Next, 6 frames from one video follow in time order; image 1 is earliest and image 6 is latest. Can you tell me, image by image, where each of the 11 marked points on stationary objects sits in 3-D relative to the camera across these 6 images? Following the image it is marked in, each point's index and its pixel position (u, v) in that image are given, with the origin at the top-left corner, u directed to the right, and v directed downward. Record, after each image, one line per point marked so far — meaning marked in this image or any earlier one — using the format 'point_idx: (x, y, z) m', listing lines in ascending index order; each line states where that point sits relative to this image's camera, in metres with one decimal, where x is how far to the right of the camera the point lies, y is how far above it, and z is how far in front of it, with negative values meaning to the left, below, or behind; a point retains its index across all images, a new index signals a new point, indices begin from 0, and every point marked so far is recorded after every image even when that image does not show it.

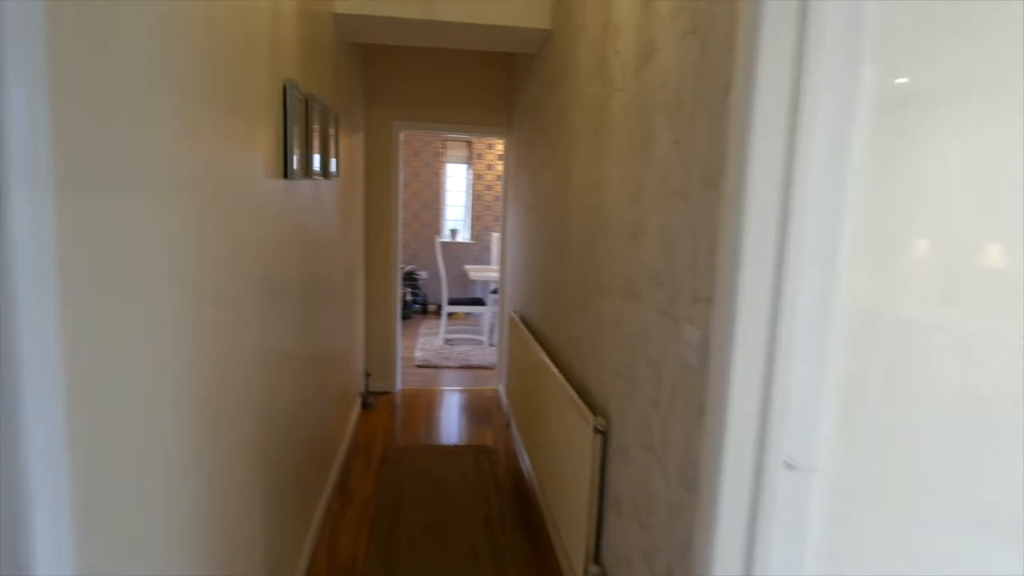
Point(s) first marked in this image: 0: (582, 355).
0: (+0.2, -0.2, +2.1) m
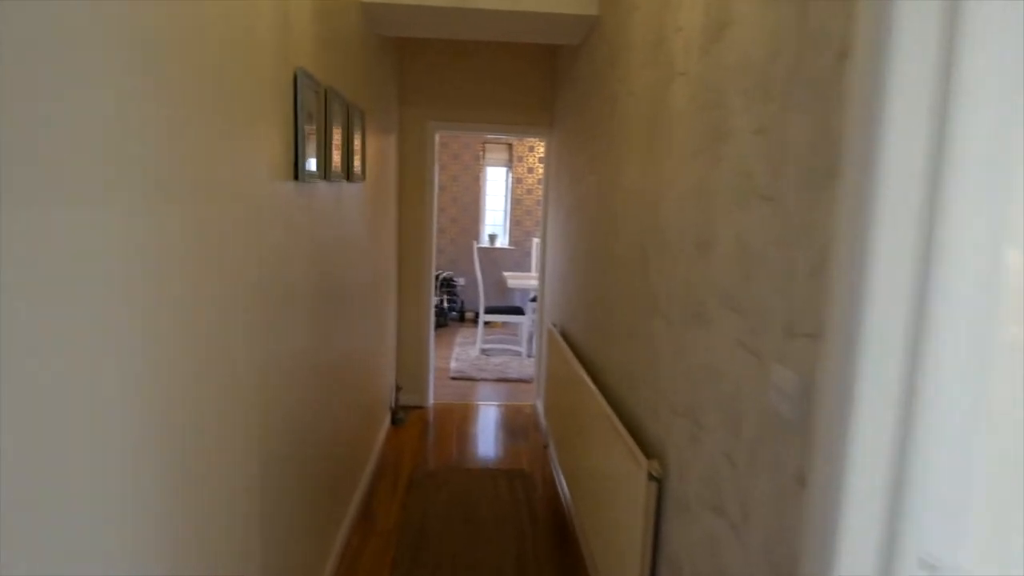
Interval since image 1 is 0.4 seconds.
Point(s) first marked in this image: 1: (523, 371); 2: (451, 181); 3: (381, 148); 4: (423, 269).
0: (+0.4, -0.3, +1.9) m
1: (+0.1, -0.7, +4.9) m
2: (-0.7, +1.2, +7.1) m
3: (-0.7, +0.7, +3.2) m
4: (-0.6, +0.1, +4.0) m
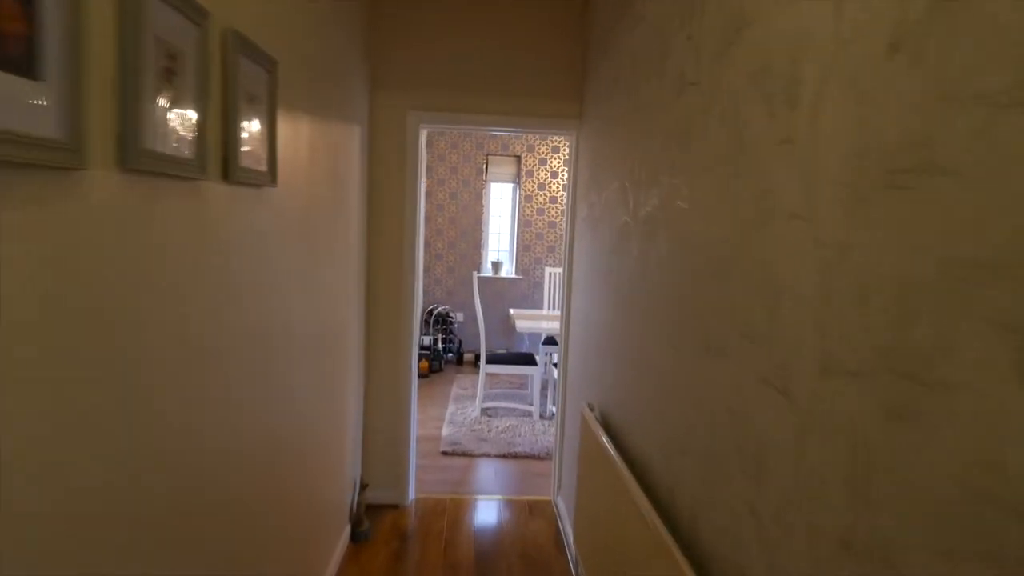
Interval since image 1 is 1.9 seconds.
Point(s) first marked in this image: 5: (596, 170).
0: (+0.4, -0.5, +0.8) m
1: (+0.1, -1.0, +3.8) m
2: (-0.6, +0.9, +6.0) m
3: (-0.6, +0.5, +2.2) m
4: (-0.5, -0.2, +2.9) m
5: (+0.3, +0.5, +2.5) m
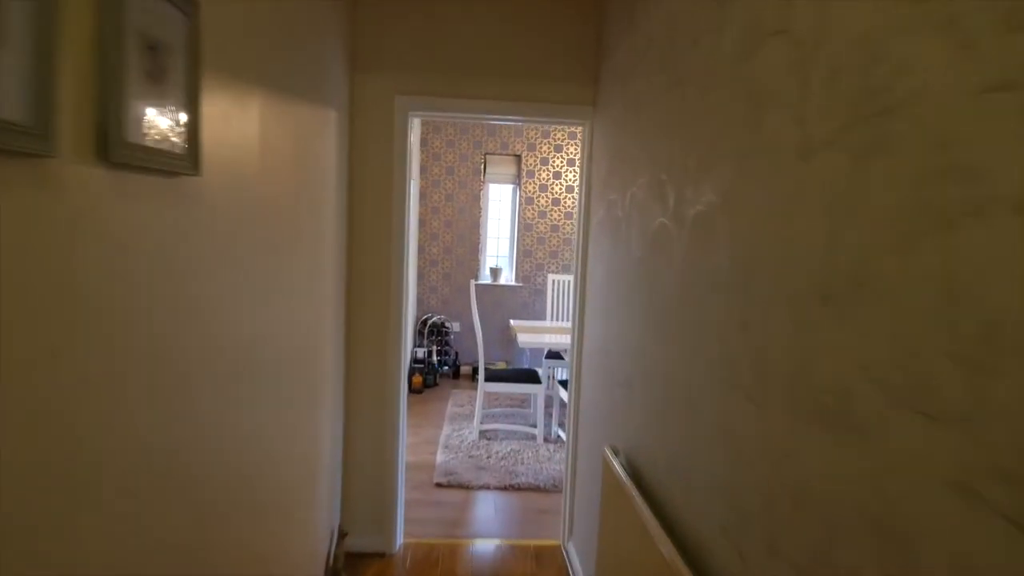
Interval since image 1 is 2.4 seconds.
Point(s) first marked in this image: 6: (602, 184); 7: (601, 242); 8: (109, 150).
0: (+0.4, -0.5, +0.4) m
1: (+0.2, -1.0, +3.4) m
2: (-0.6, +0.8, +5.7) m
3: (-0.6, +0.4, +1.8) m
4: (-0.5, -0.2, +2.6) m
5: (+0.4, +0.4, +2.1) m
6: (+0.3, +0.4, +2.3) m
7: (+0.3, +0.2, +2.3) m
8: (-0.5, +0.2, +0.8) m
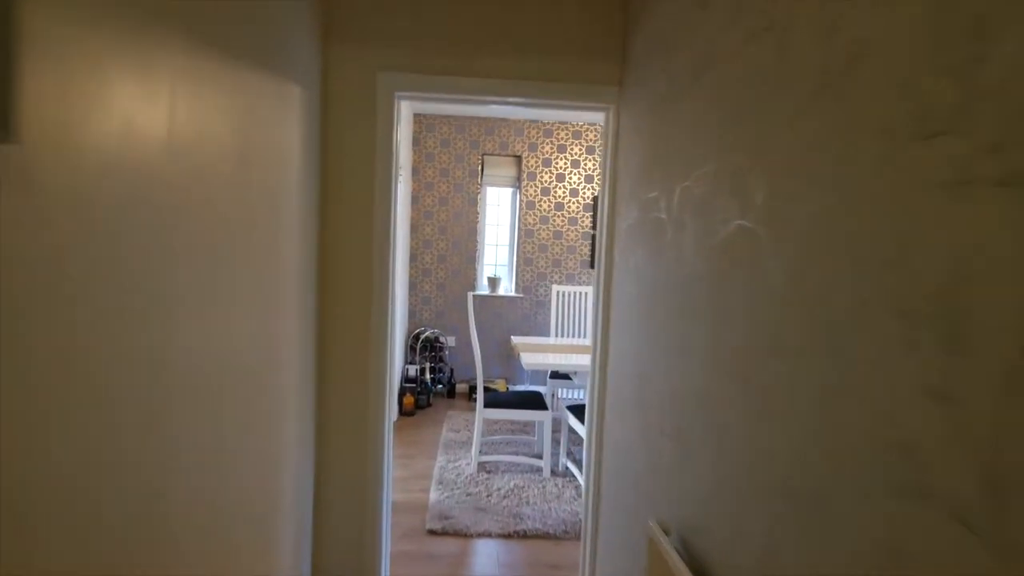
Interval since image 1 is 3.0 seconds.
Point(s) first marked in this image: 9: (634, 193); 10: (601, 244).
0: (+0.5, -0.5, 0.0) m
1: (+0.2, -1.1, +2.9) m
2: (-0.6, +0.7, +5.2) m
3: (-0.6, +0.4, +1.4) m
4: (-0.5, -0.3, +2.1) m
5: (+0.4, +0.4, +1.7) m
6: (+0.4, +0.3, +1.9) m
7: (+0.4, +0.1, +1.8) m
8: (-0.5, +0.1, +0.4) m
9: (+0.4, +0.3, +1.8) m
10: (+0.3, +0.2, +2.1) m
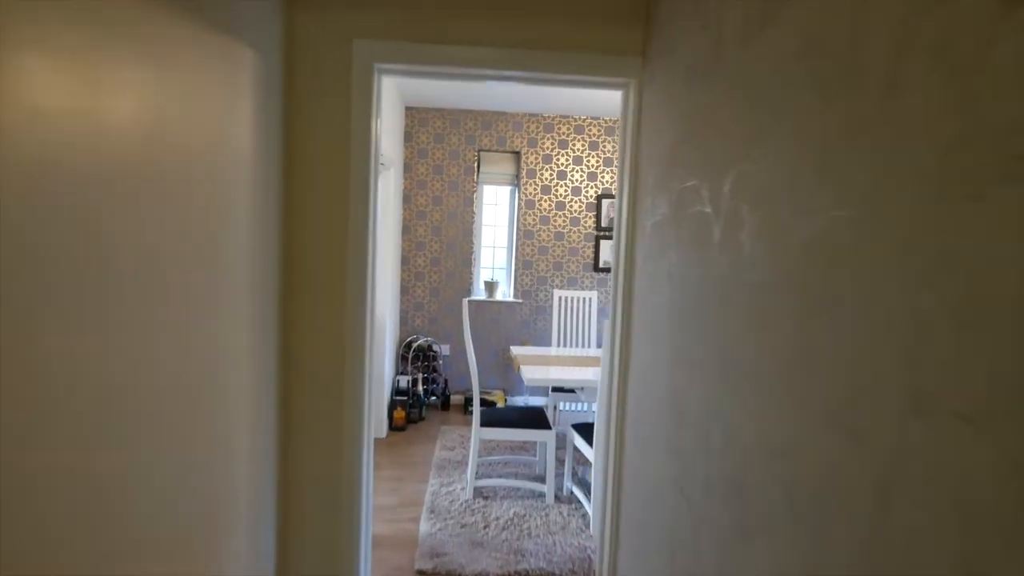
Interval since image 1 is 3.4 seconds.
0: (+0.5, -0.6, -0.4) m
1: (+0.2, -1.1, +2.6) m
2: (-0.6, +0.7, +4.9) m
3: (-0.6, +0.4, +1.0) m
4: (-0.5, -0.3, +1.8) m
5: (+0.4, +0.3, +1.4) m
6: (+0.4, +0.3, +1.5) m
7: (+0.4, +0.1, +1.5) m
8: (-0.5, +0.1, +0.1) m
9: (+0.4, +0.3, +1.5) m
10: (+0.3, +0.1, +1.8) m
